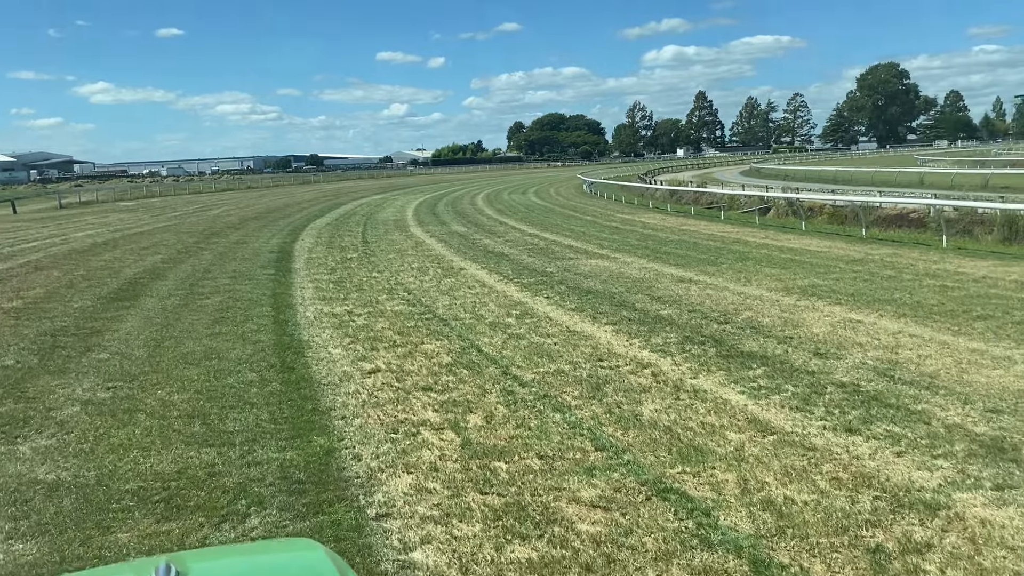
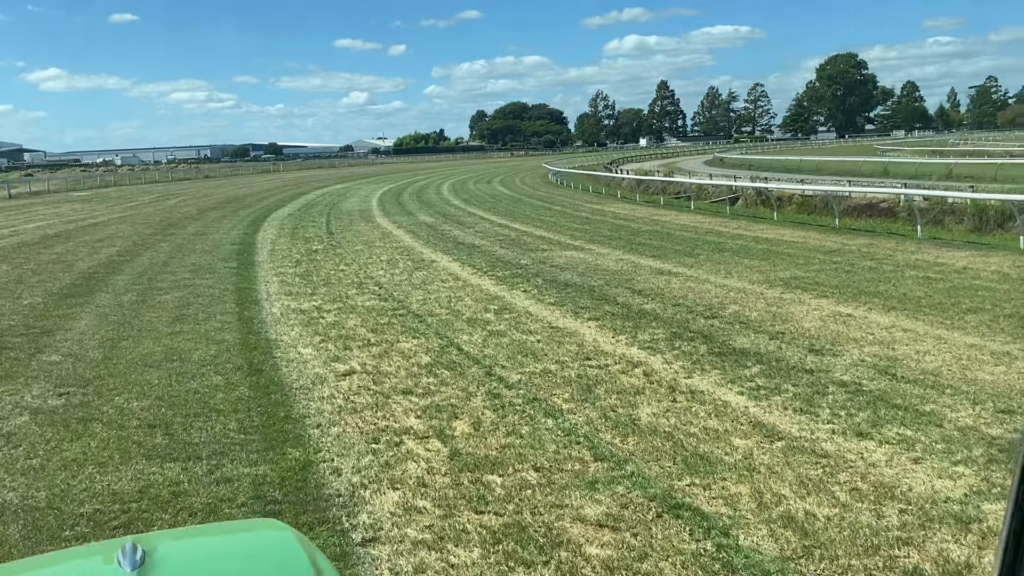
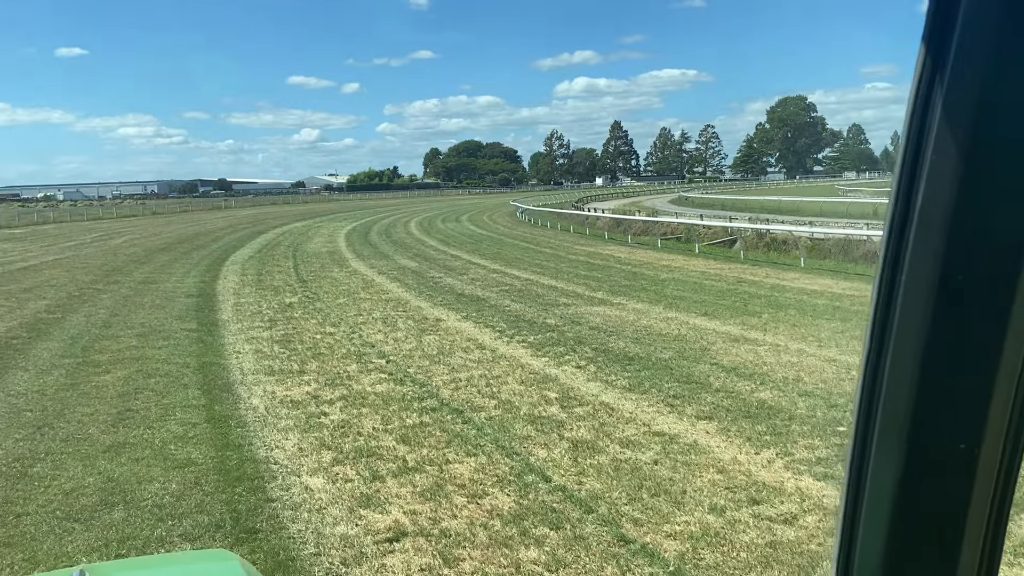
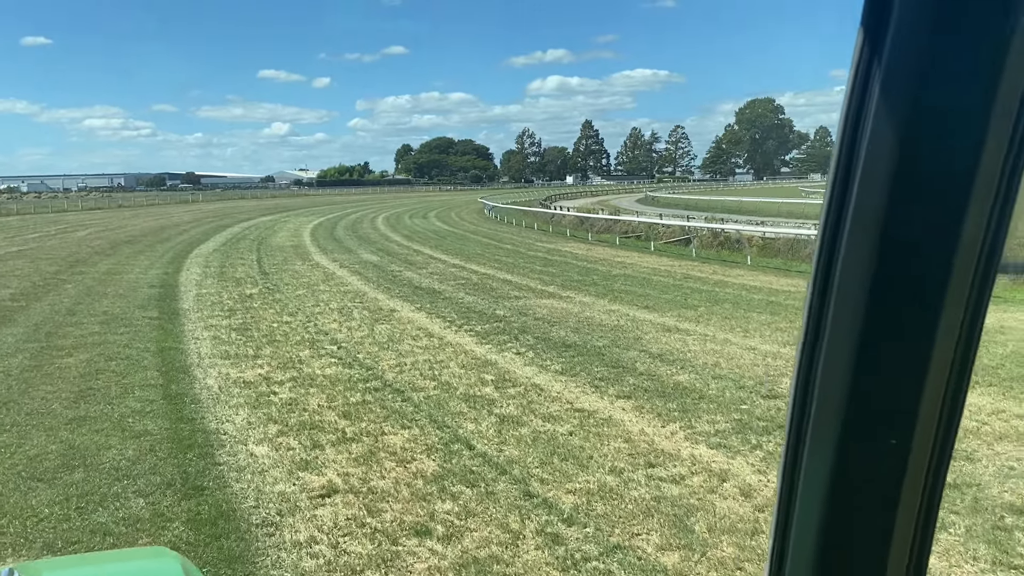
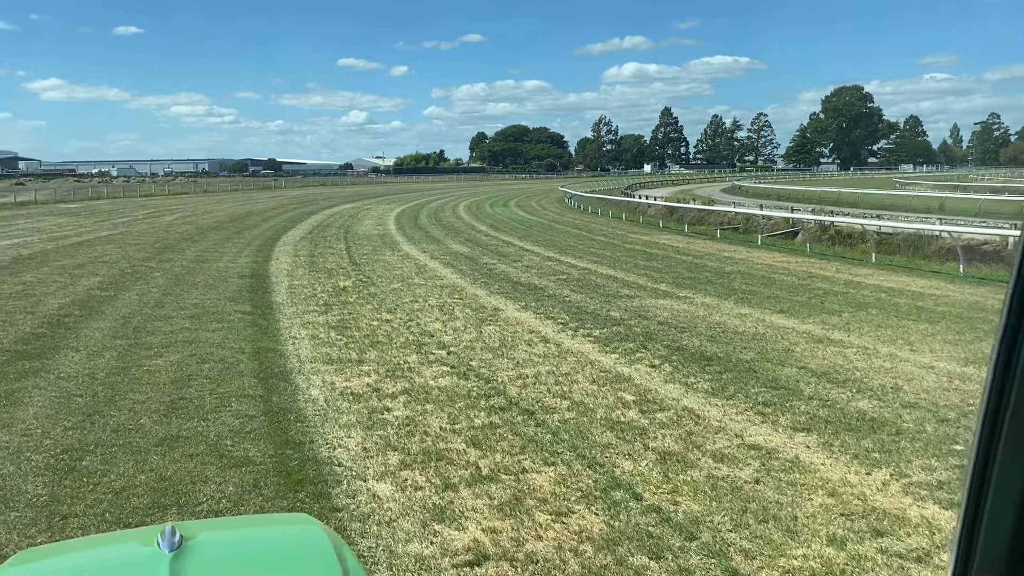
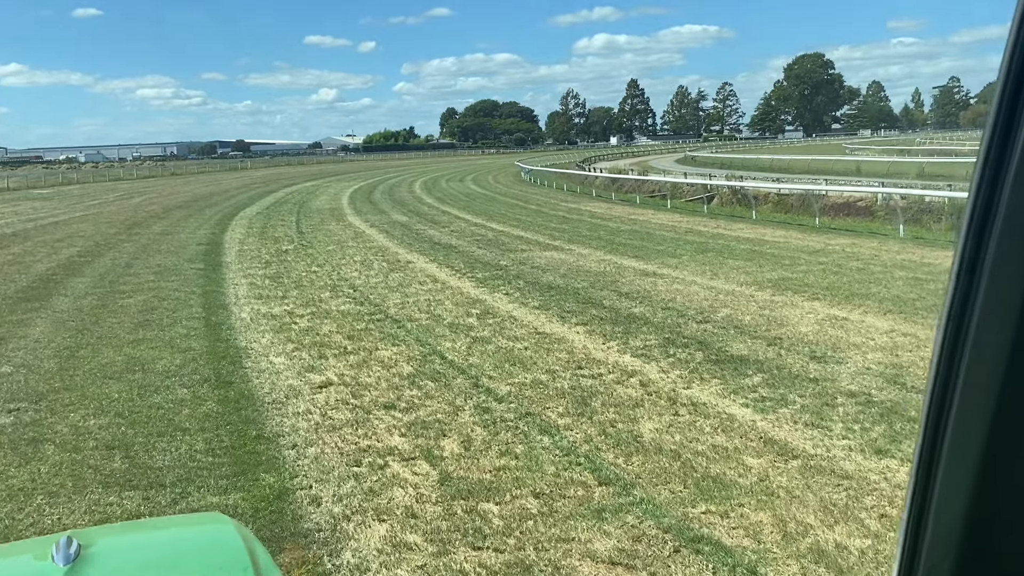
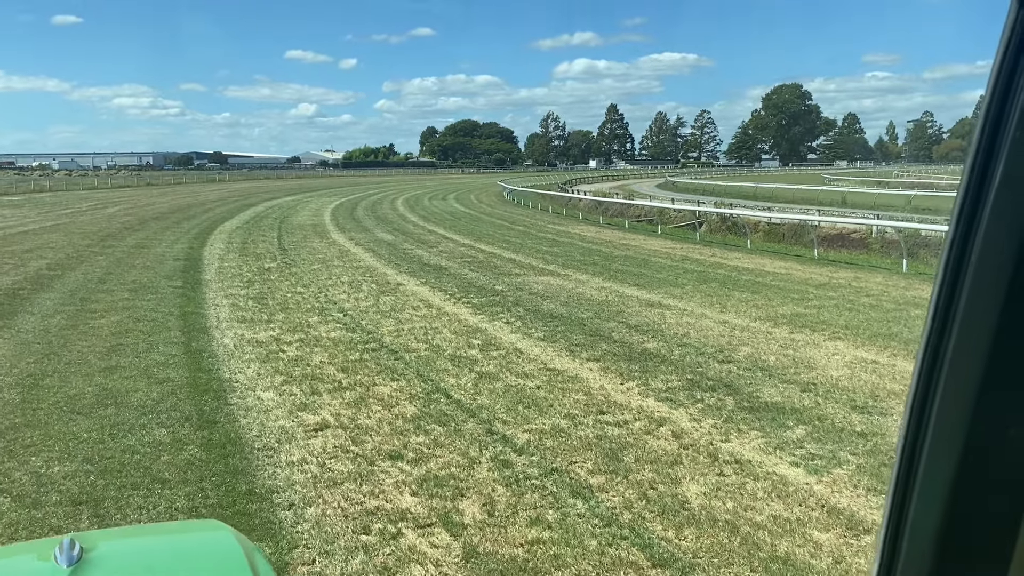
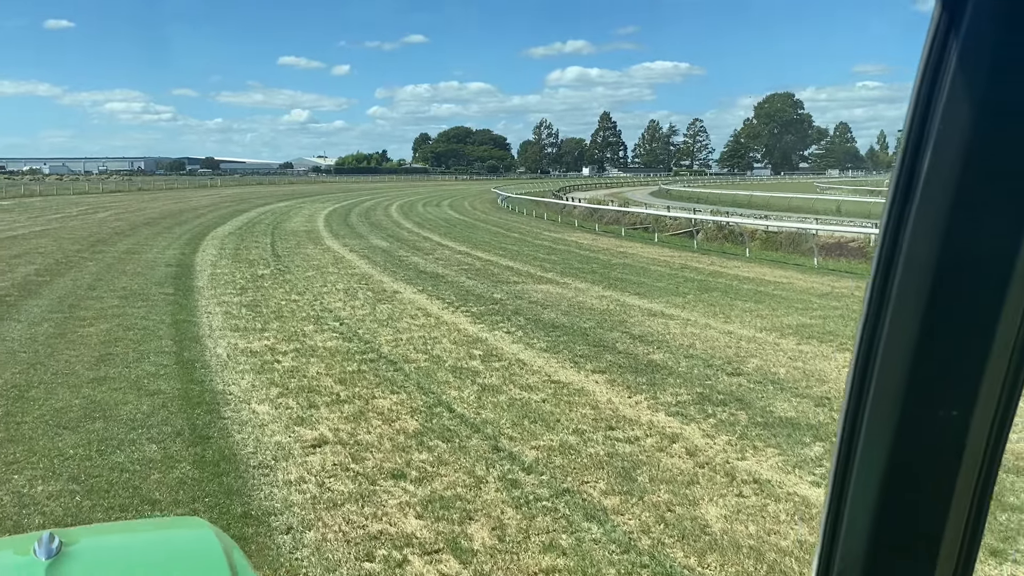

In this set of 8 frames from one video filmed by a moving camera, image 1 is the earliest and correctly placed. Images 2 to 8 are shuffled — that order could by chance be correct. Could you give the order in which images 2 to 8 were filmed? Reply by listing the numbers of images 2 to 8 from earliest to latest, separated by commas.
2, 6, 7, 8, 4, 3, 5
